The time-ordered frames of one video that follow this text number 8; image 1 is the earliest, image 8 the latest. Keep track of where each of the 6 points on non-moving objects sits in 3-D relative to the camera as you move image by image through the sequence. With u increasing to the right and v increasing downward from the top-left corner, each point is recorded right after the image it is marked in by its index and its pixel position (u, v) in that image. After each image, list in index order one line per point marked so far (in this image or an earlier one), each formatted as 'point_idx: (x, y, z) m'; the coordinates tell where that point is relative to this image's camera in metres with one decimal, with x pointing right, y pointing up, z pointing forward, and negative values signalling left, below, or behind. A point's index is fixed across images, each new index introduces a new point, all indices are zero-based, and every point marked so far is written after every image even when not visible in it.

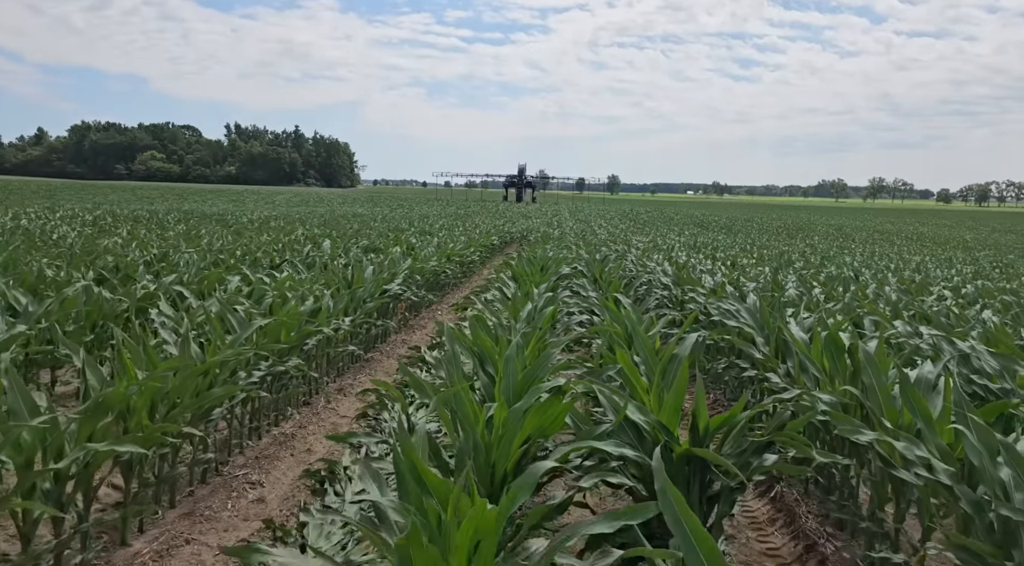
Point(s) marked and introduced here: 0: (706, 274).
0: (+1.9, +0.1, +6.8) m
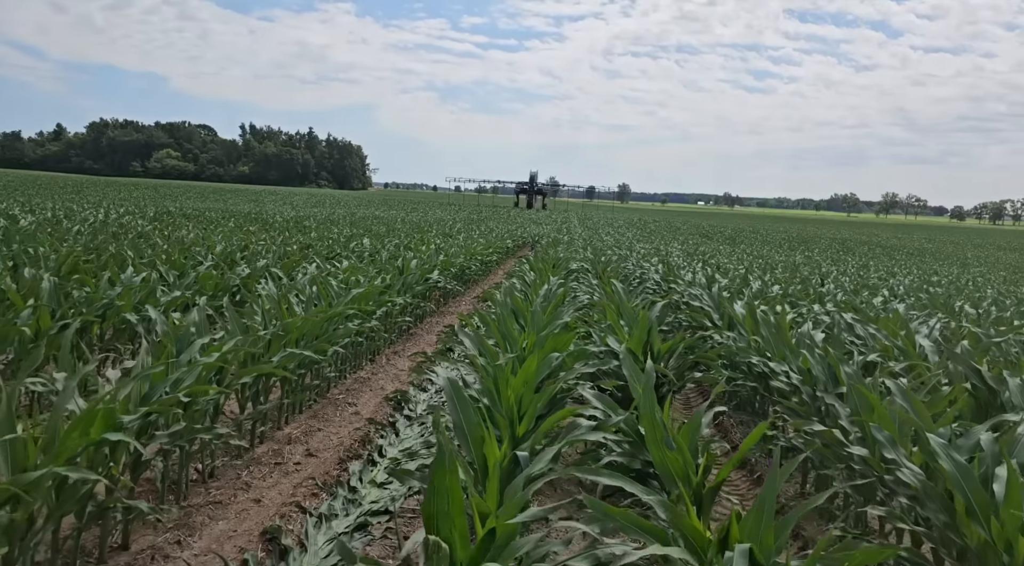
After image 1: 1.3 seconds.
0: (+2.1, +0.1, +8.3) m
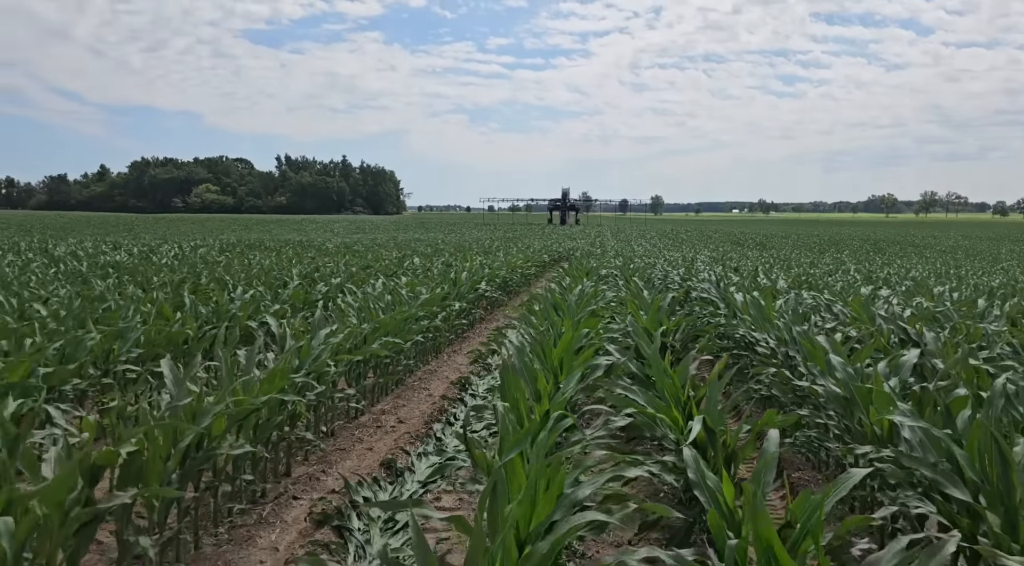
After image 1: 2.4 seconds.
0: (+2.6, +0.1, +9.3) m
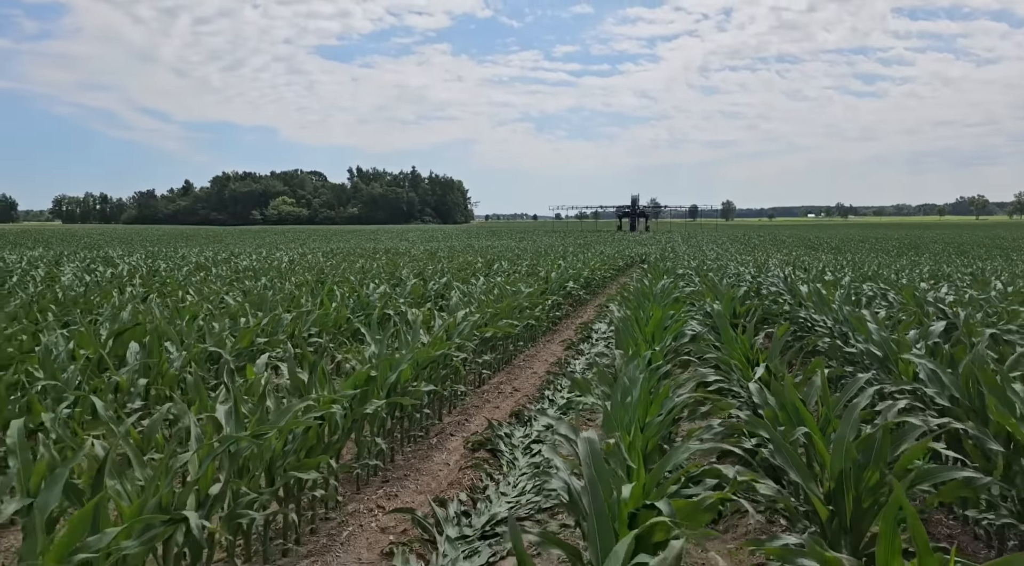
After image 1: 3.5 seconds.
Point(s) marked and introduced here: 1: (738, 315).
0: (+3.9, +0.1, +10.1) m
1: (+2.0, -0.3, +5.9) m
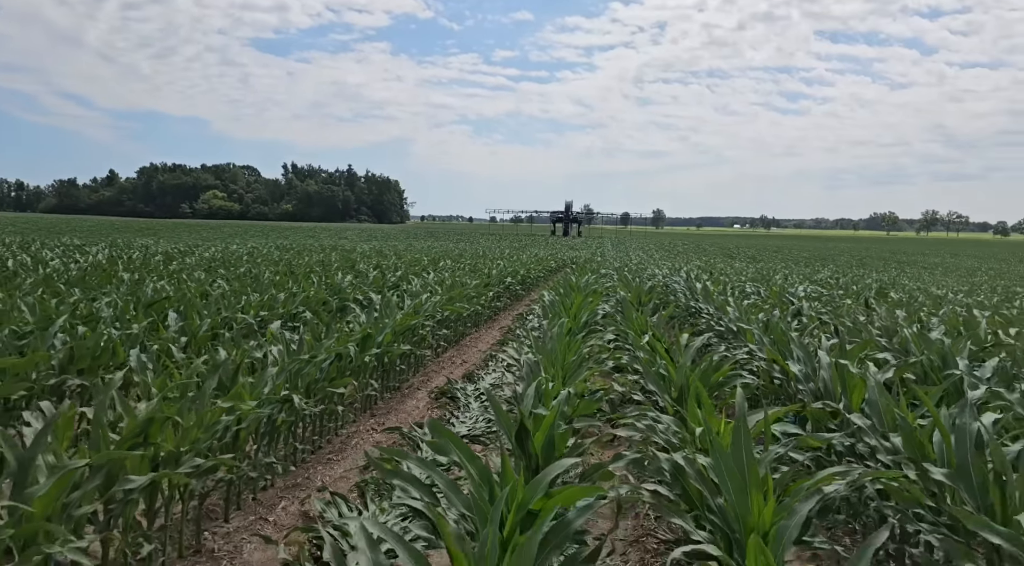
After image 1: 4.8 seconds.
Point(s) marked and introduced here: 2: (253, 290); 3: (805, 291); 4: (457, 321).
0: (+3.0, +0.1, +11.9) m
1: (+1.4, -0.2, +7.5) m
2: (-2.9, -0.1, +7.7) m
3: (+3.7, -0.1, +8.8) m
4: (-0.7, -0.5, +8.3) m
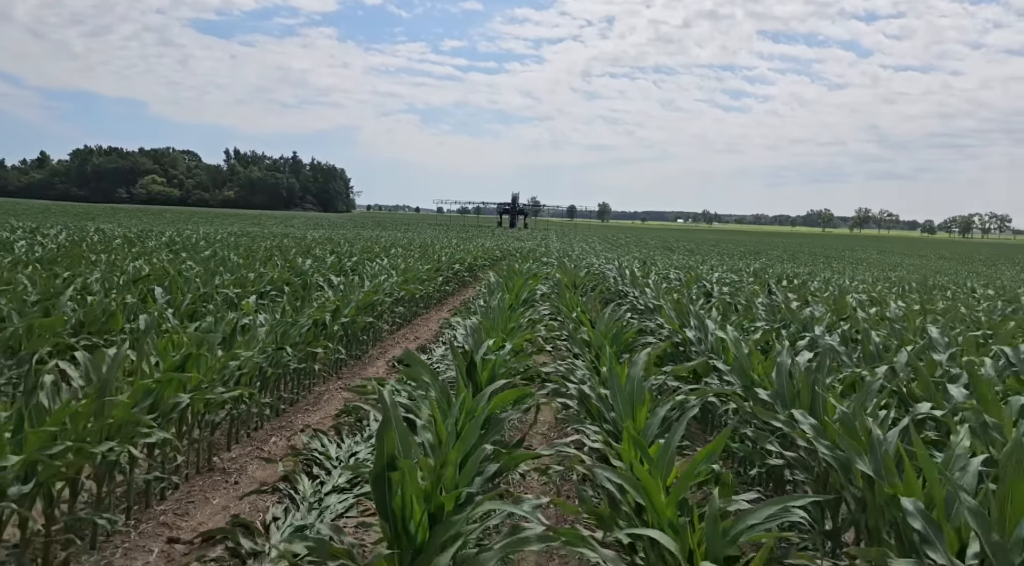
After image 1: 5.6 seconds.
0: (+2.0, +0.4, +13.0) m
1: (+0.8, 0.0, +8.5) m
2: (-3.5, +0.1, +8.4) m
3: (+3.0, +0.1, +10.0) m
4: (-1.3, -0.3, +9.1) m
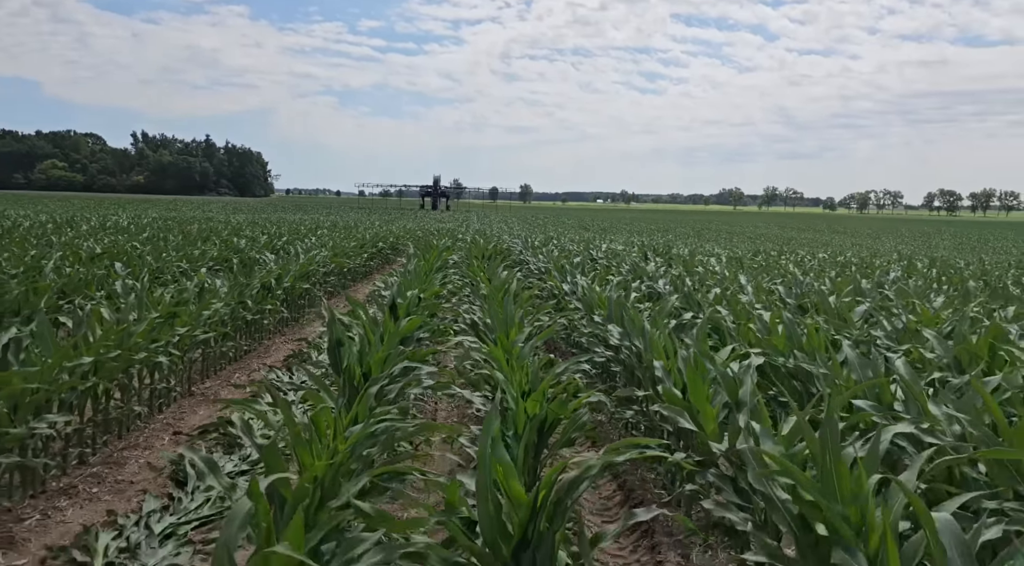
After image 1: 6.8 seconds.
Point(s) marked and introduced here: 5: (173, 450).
0: (+0.3, +0.9, +14.5) m
1: (-0.4, +0.4, +9.9) m
2: (-4.7, +0.4, +9.3) m
3: (+1.7, +0.6, +11.6) m
4: (-2.6, +0.1, +10.3) m
5: (-2.0, -1.0, +4.1) m
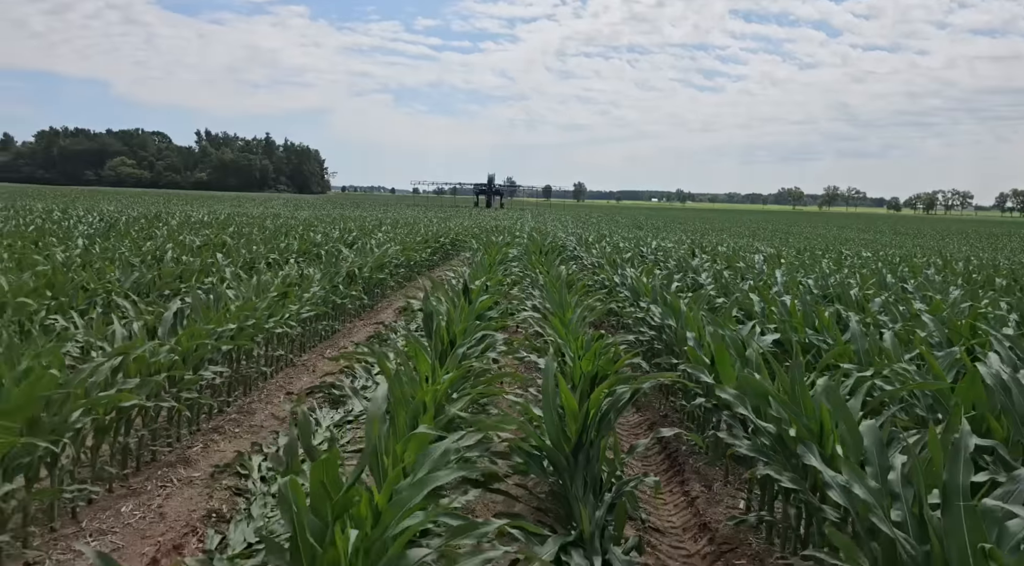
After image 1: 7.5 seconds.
0: (+1.5, +1.0, +15.2) m
1: (+0.5, +0.5, +10.7) m
2: (-3.9, +0.6, +10.4) m
3: (+2.6, +0.7, +12.2) m
4: (-1.7, +0.2, +11.2) m
5: (-1.6, -0.9, +5.0) m
